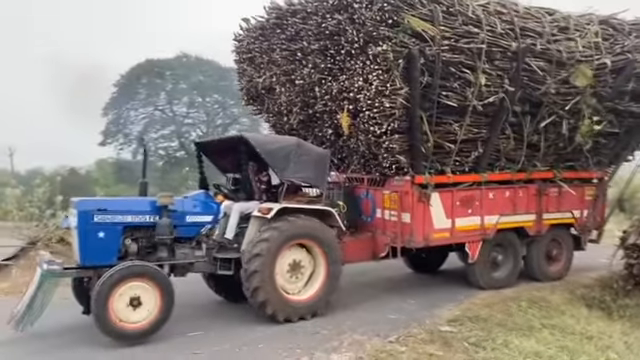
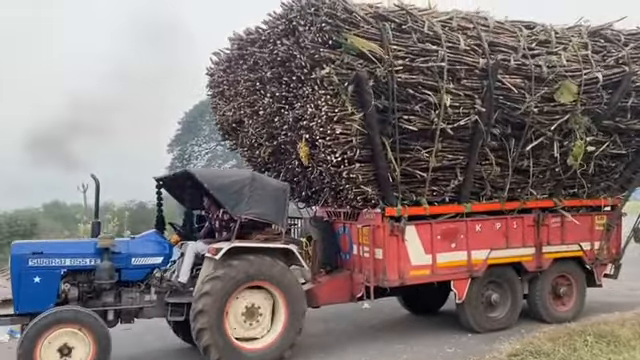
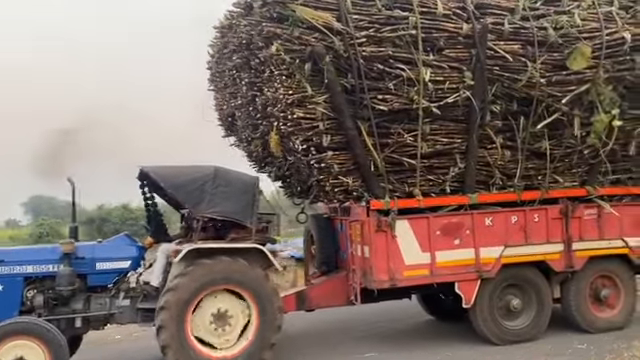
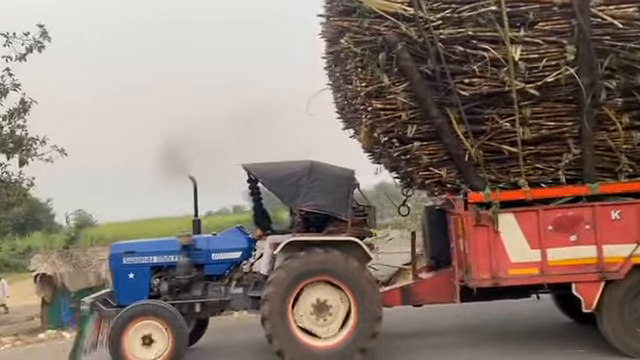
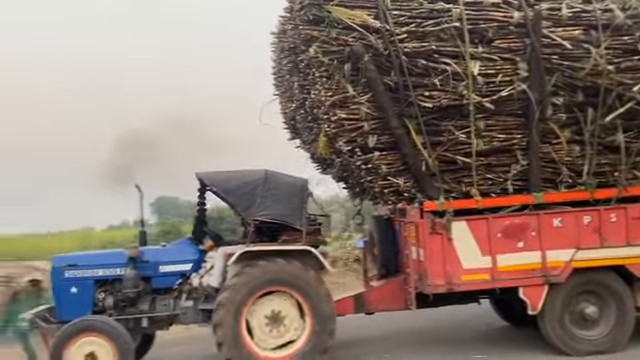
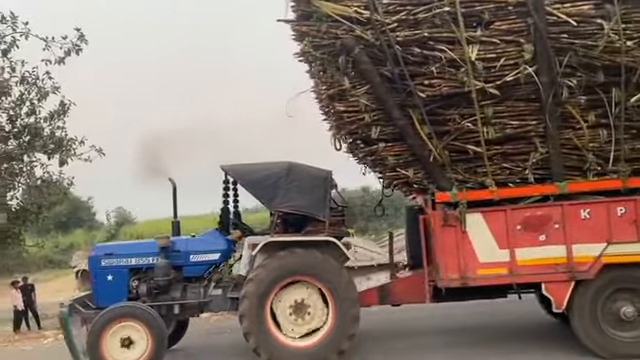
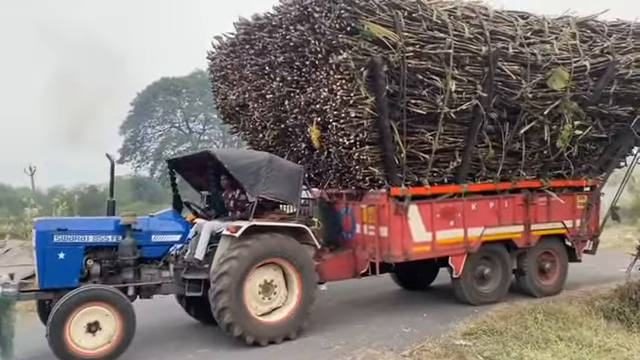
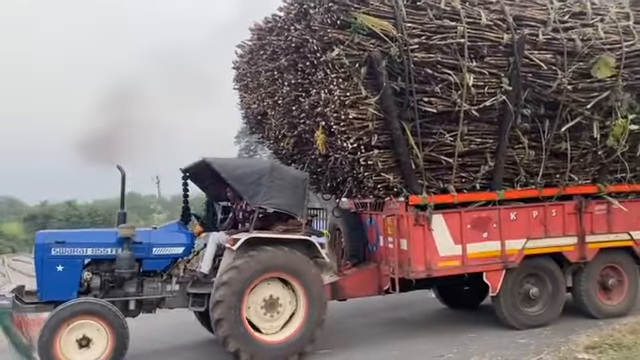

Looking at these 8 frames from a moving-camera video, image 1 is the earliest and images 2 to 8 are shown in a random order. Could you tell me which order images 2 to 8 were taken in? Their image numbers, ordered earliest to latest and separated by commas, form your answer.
7, 2, 8, 3, 5, 4, 6
